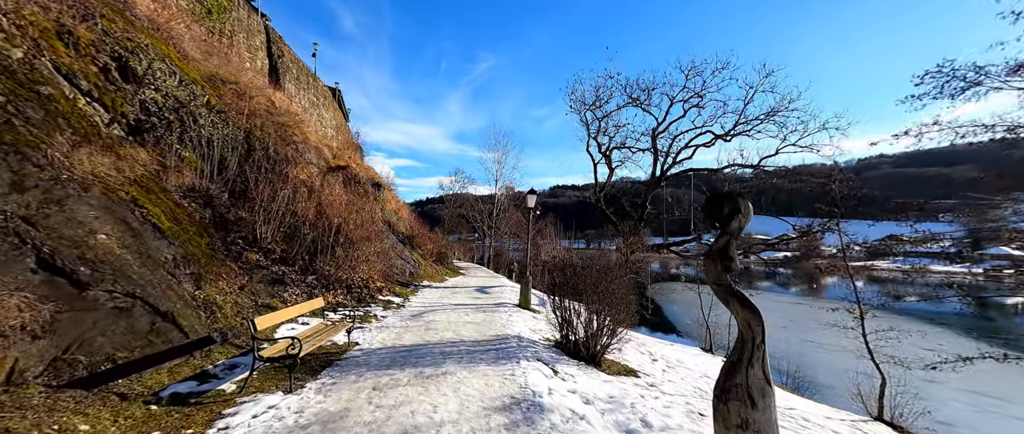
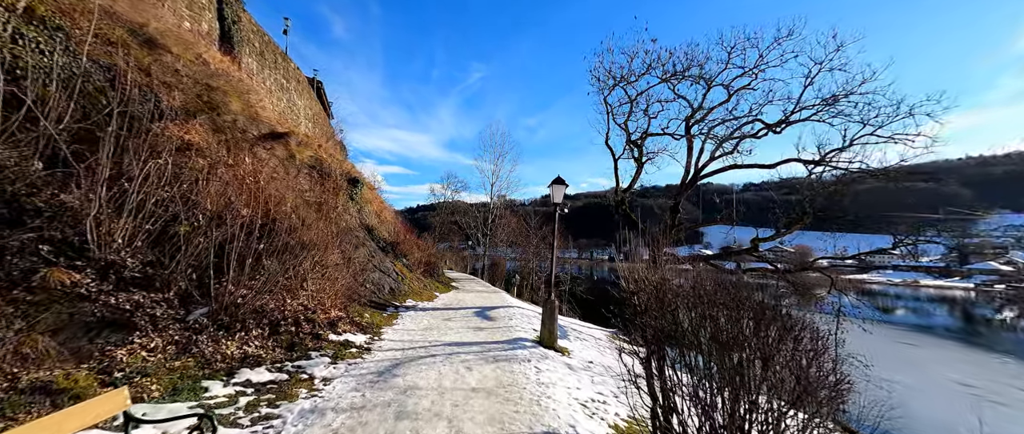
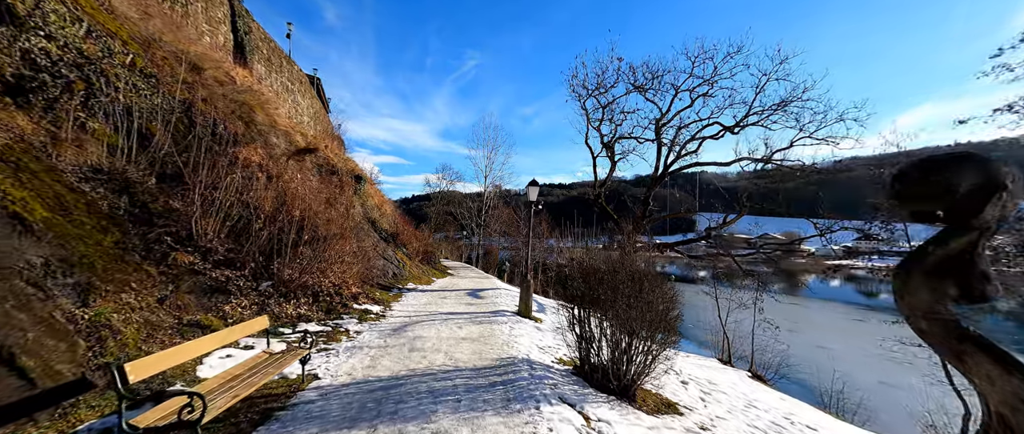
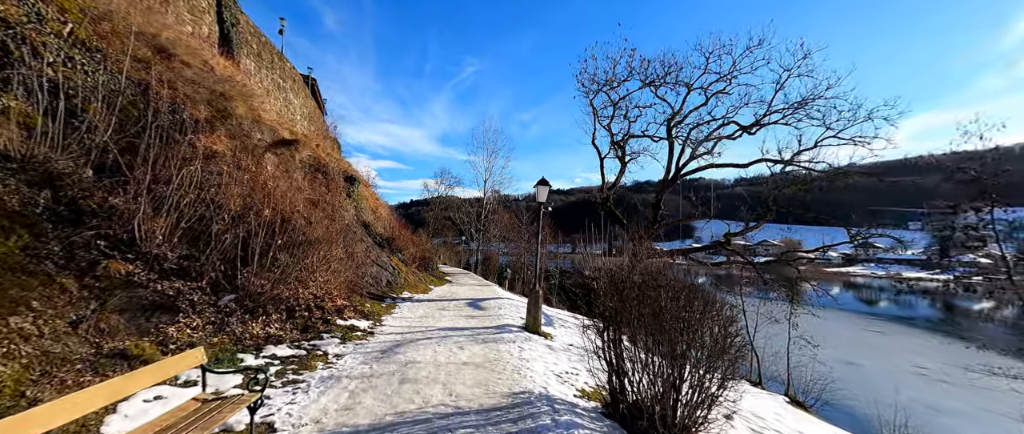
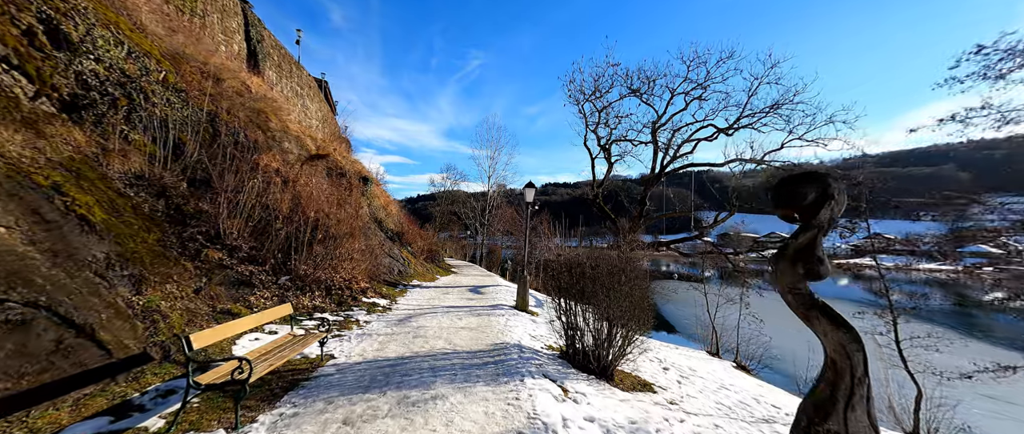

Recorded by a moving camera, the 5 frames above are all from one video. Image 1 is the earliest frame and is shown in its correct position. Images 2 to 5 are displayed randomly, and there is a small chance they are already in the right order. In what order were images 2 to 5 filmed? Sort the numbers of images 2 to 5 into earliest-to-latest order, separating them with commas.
5, 3, 4, 2
